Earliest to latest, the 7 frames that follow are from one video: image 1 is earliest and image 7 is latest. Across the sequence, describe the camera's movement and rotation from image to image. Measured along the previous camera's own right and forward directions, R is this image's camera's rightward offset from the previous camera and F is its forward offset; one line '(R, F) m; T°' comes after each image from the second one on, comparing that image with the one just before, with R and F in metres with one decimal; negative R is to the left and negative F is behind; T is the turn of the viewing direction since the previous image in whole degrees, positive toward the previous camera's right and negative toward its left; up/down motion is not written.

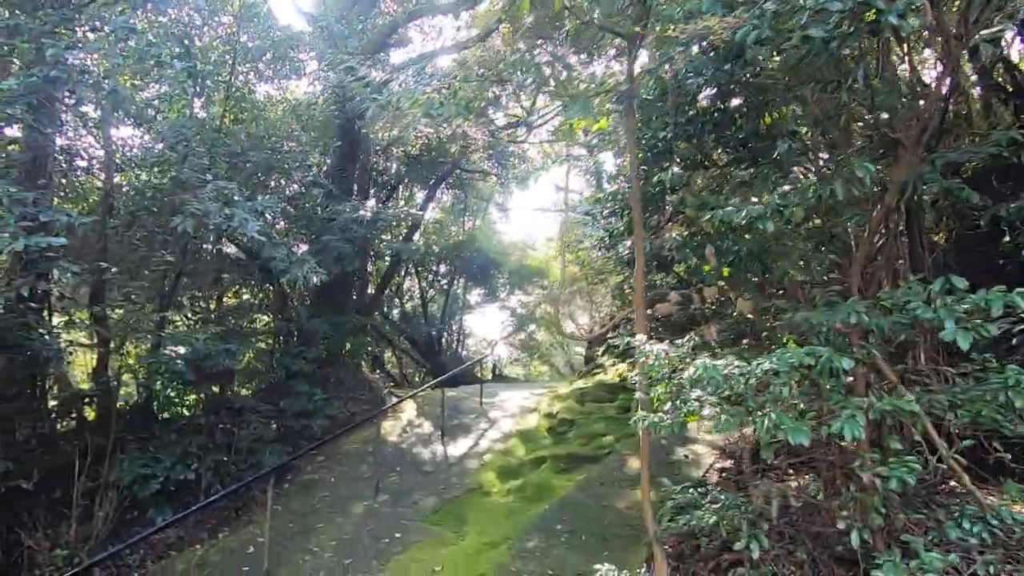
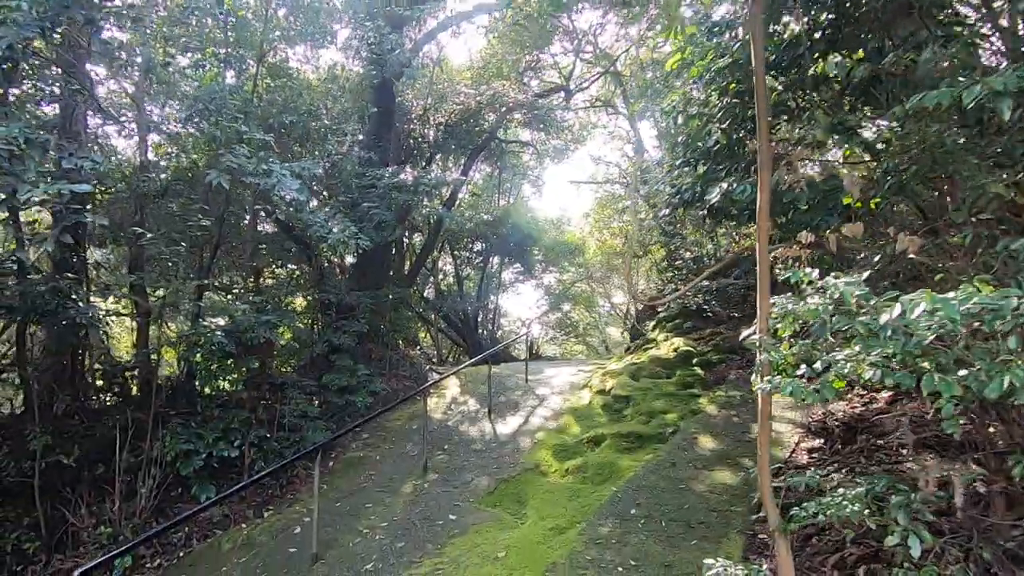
(-0.2, +0.4) m; -3°
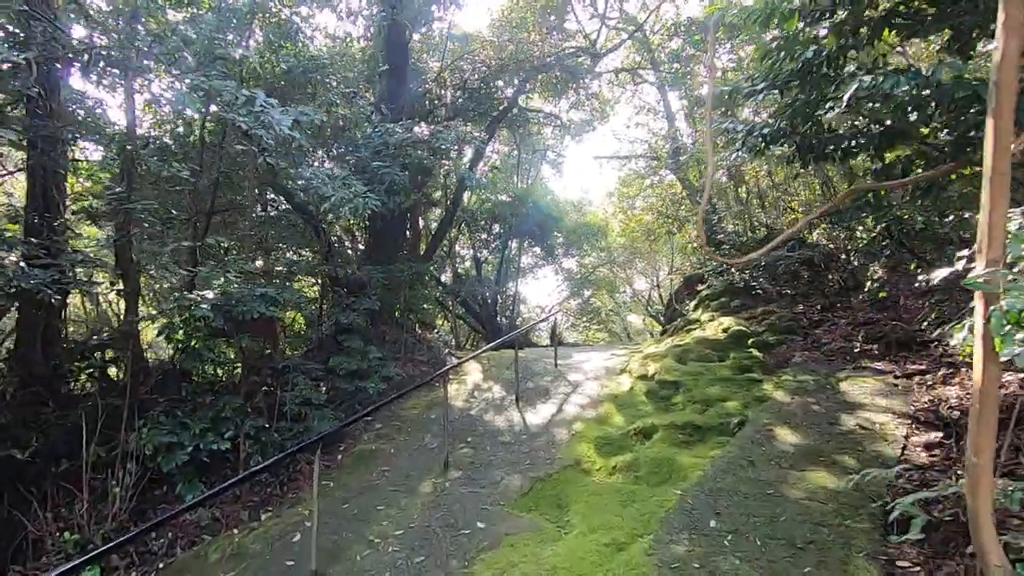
(-0.1, +0.7) m; -2°
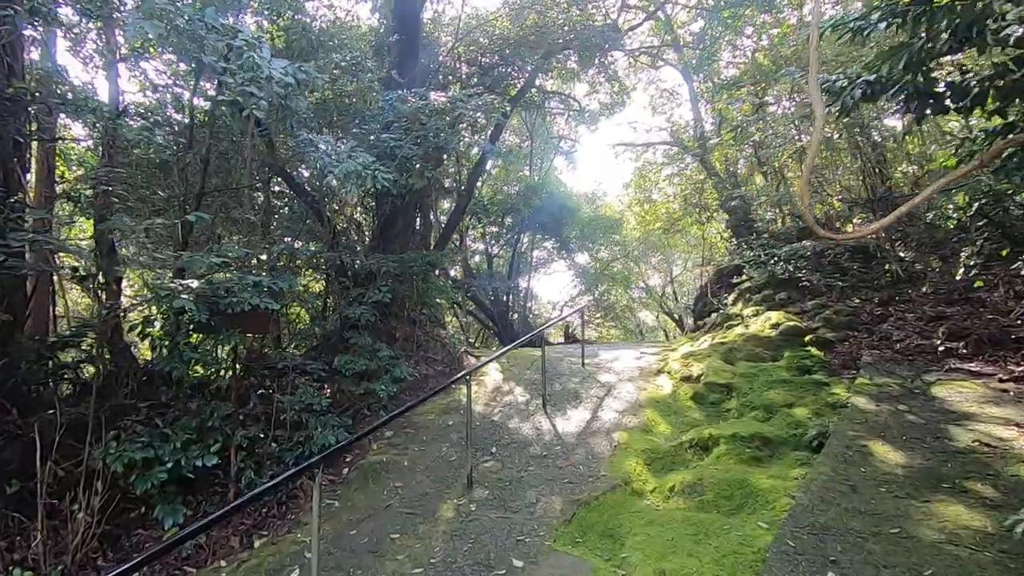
(-0.2, +0.6) m; -1°
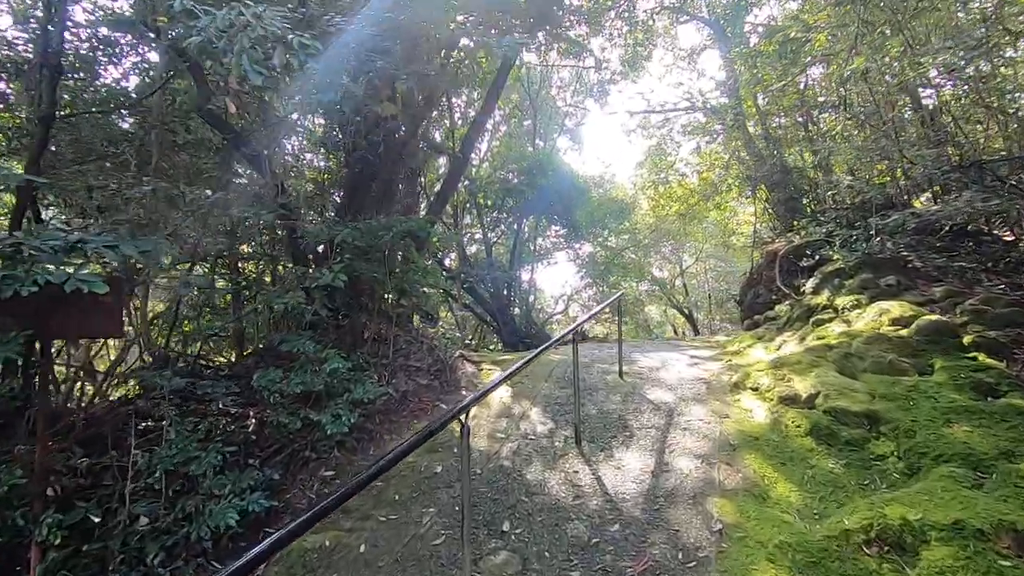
(-0.1, +1.5) m; 0°
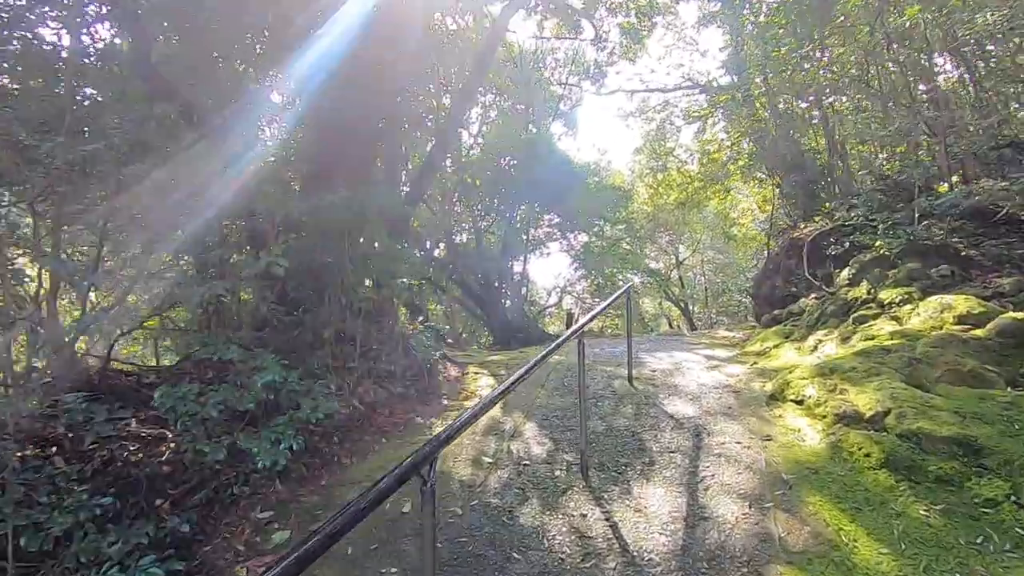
(0.0, +0.7) m; +1°
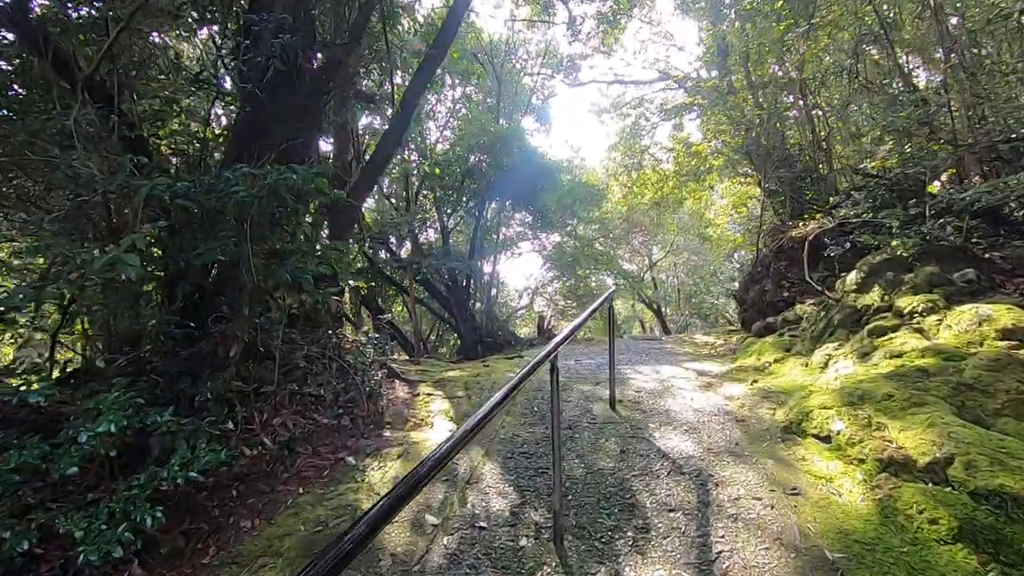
(+0.1, +0.6) m; +3°
